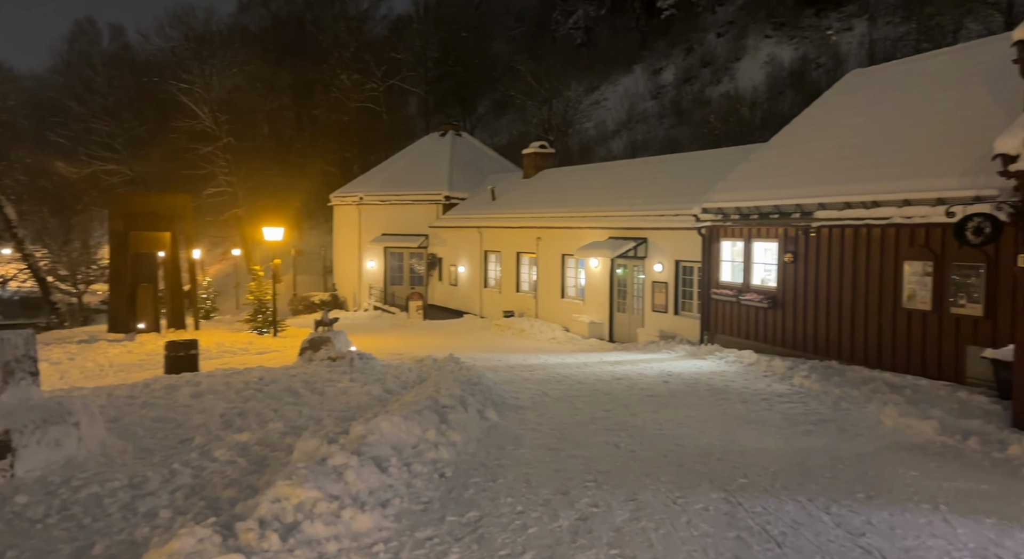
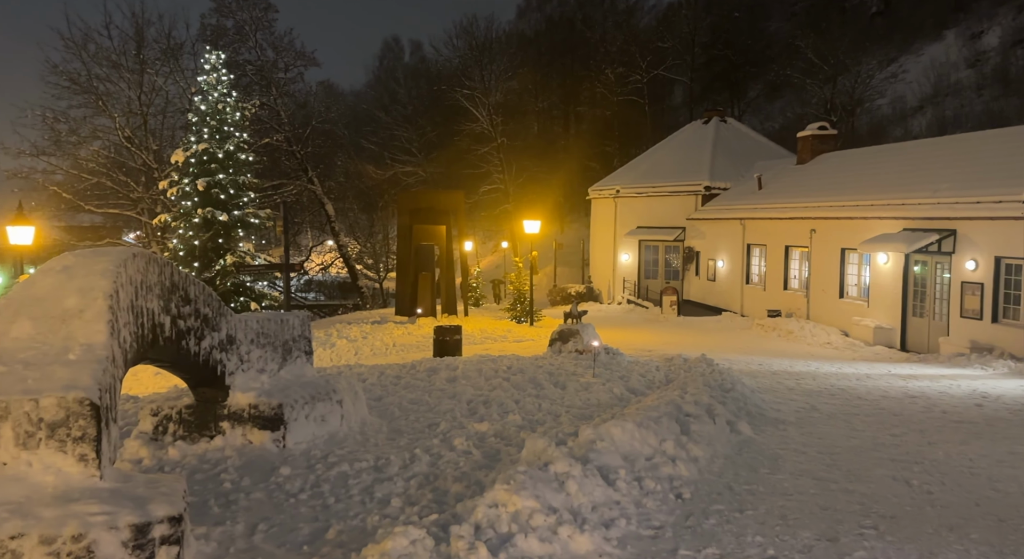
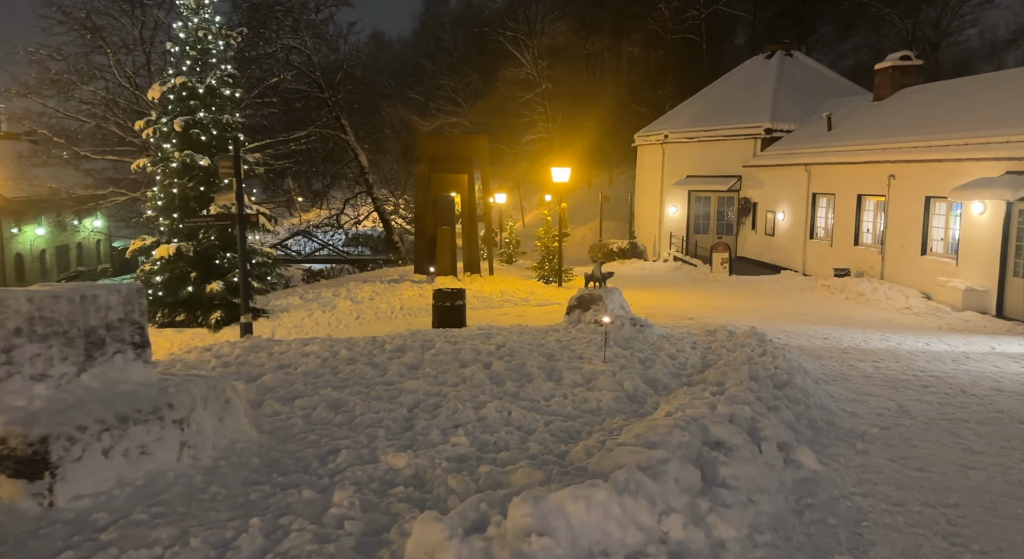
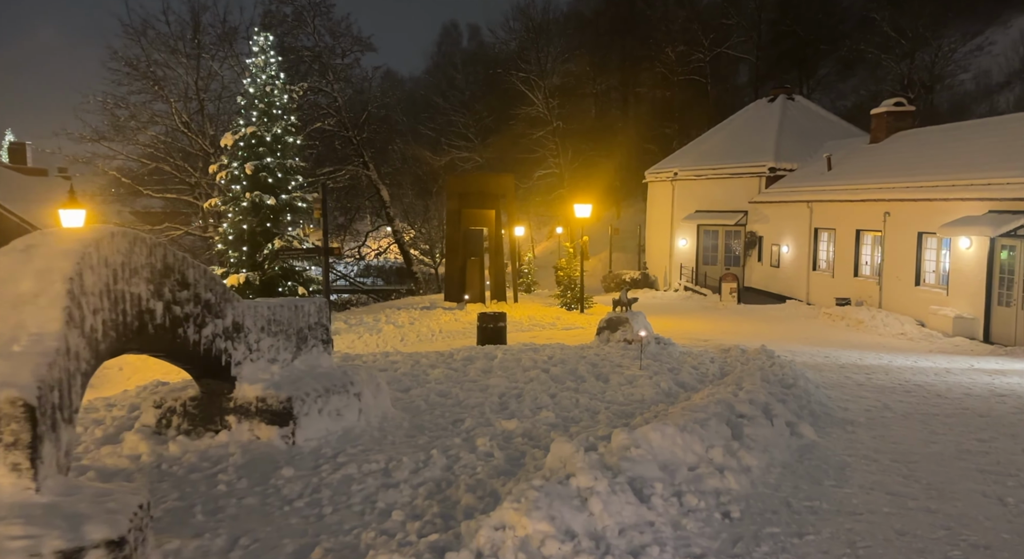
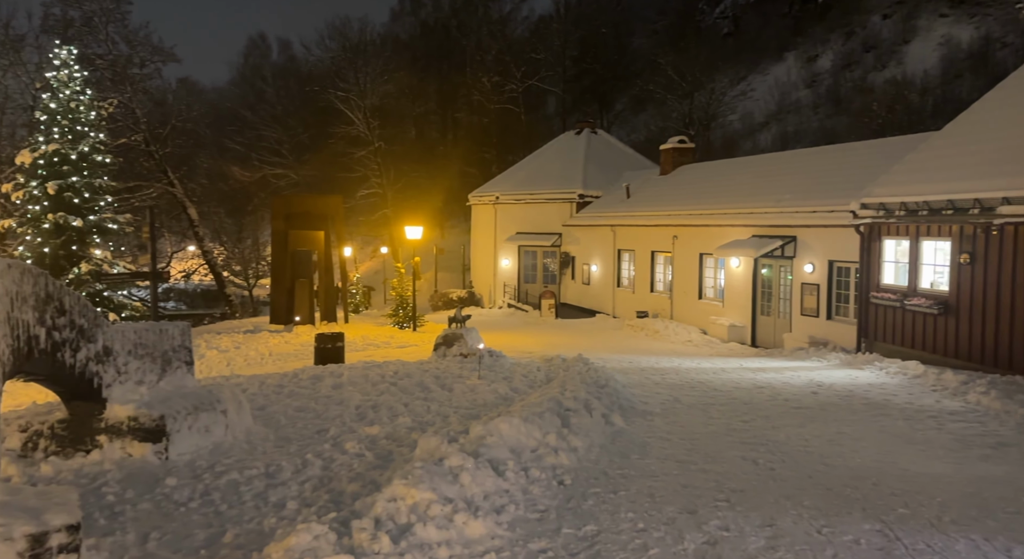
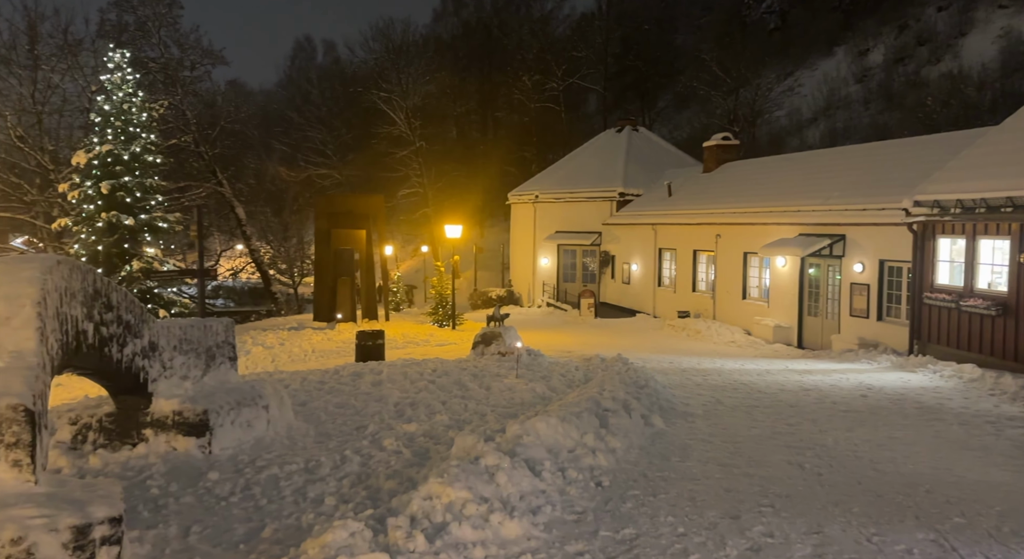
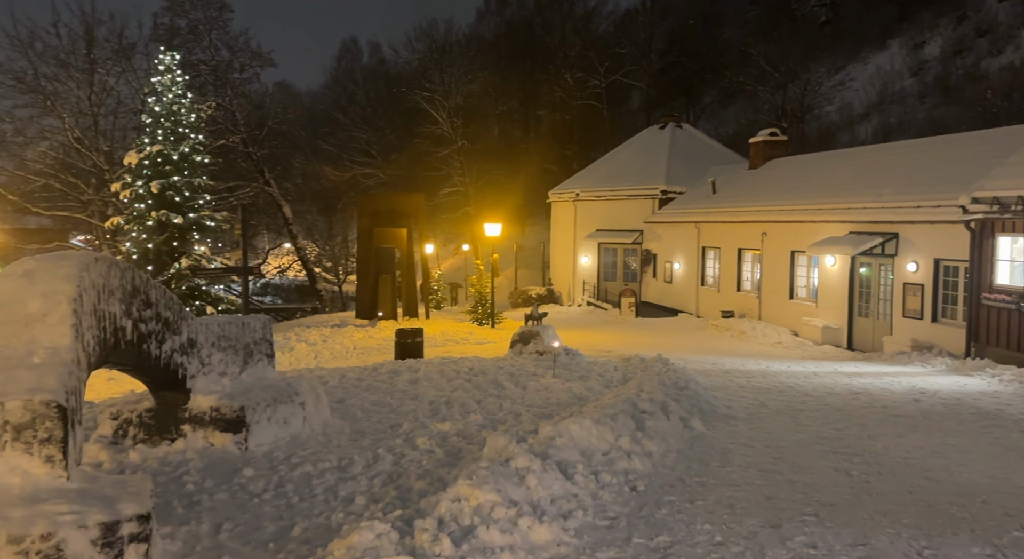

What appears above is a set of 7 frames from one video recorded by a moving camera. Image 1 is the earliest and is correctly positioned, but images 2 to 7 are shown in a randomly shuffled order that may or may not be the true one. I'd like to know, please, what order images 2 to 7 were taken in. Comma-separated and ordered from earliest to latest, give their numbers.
5, 6, 7, 2, 4, 3
